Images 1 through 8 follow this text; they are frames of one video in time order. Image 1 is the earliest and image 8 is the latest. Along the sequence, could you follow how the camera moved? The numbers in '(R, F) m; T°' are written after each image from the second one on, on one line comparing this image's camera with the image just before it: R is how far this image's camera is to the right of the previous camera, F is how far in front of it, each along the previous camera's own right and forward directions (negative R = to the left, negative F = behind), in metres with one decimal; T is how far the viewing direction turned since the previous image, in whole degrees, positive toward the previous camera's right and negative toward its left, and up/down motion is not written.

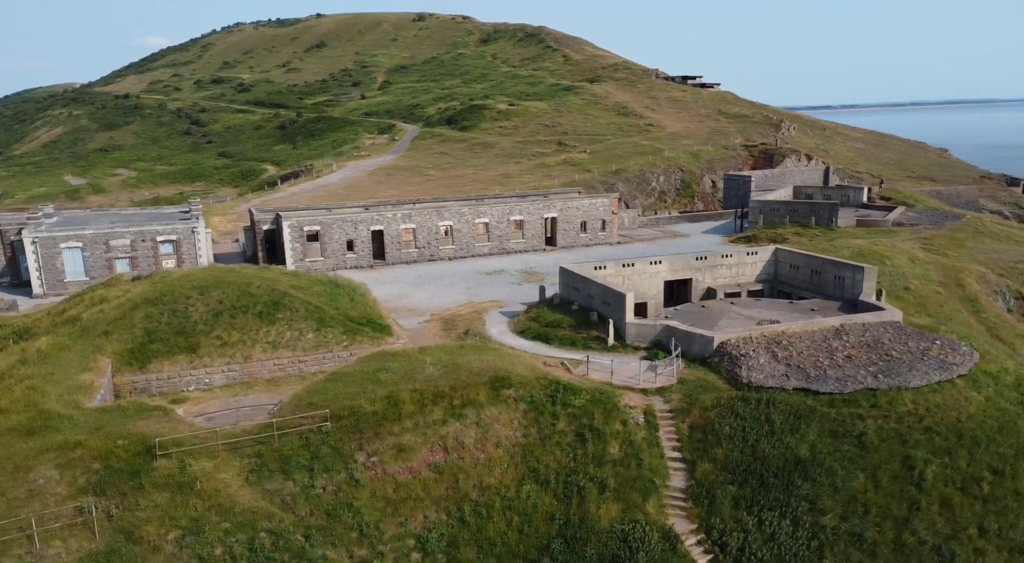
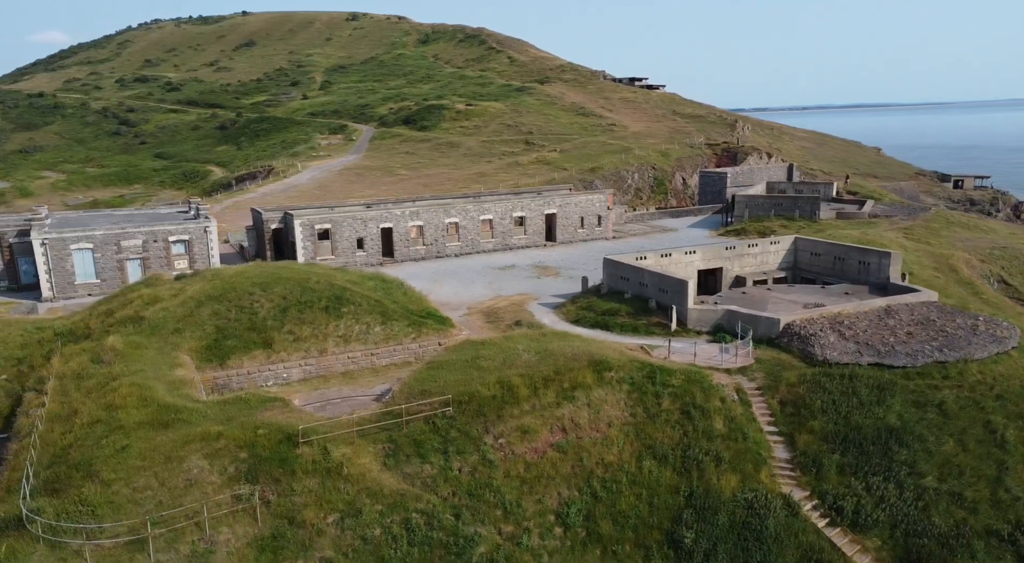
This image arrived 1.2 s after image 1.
(-4.3, -0.5) m; +5°
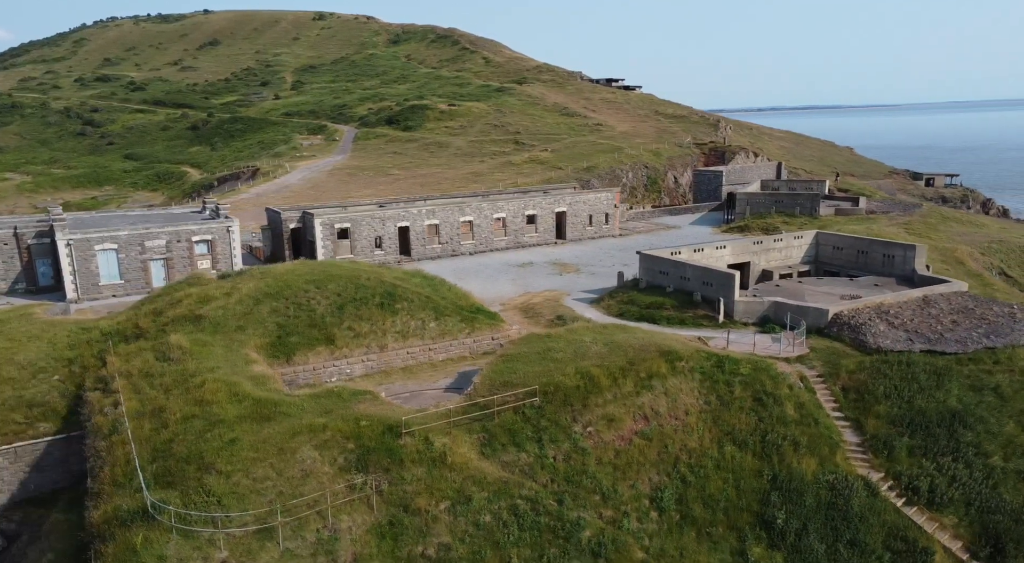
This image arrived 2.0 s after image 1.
(-2.9, -0.4) m; +2°
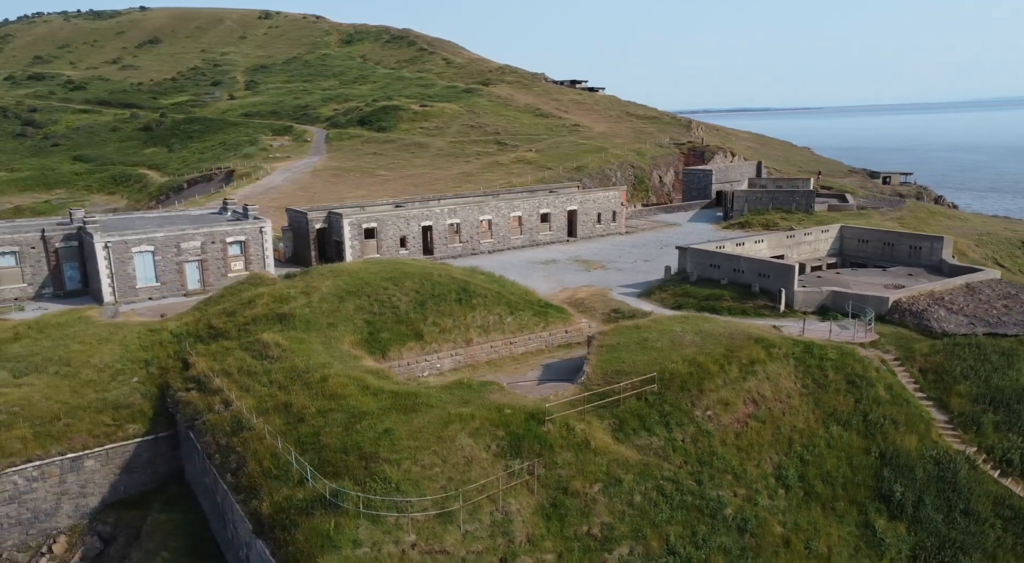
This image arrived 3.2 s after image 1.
(-4.3, -0.5) m; +4°
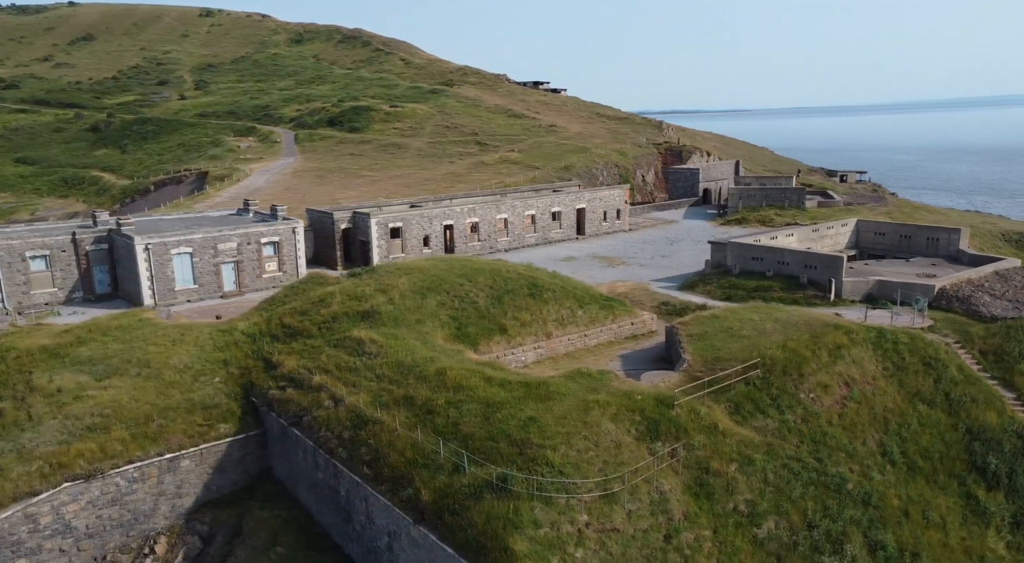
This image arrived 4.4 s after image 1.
(-4.3, -0.5) m; +4°
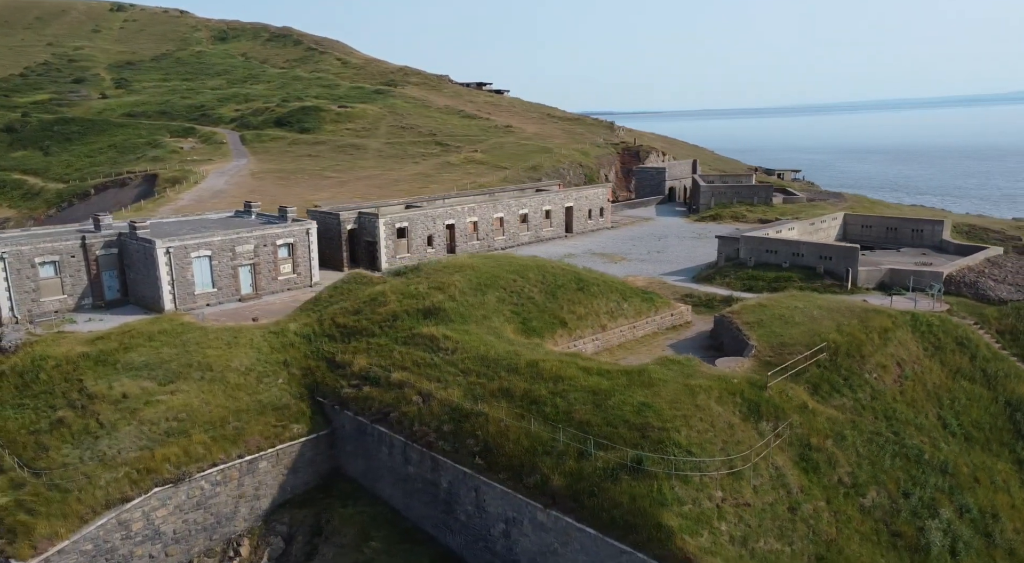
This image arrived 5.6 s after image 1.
(-4.3, -0.5) m; +5°
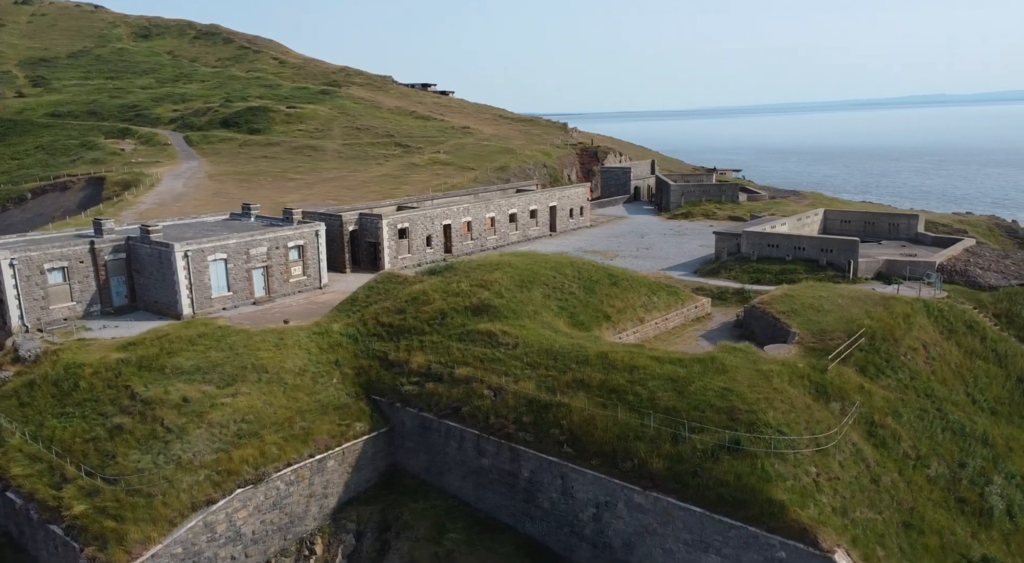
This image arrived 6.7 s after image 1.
(-3.9, -0.5) m; +5°
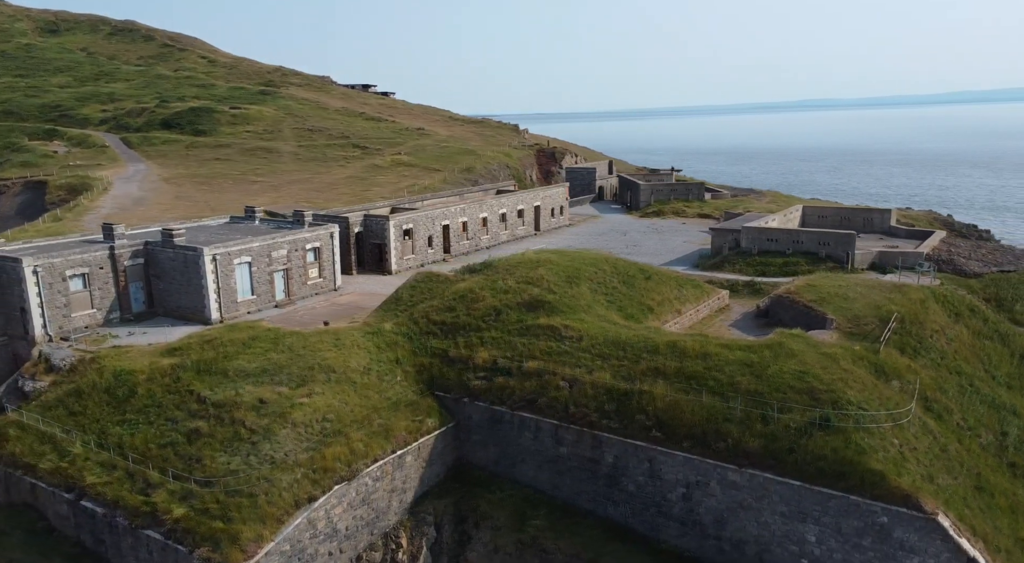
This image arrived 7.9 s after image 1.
(-4.3, -0.6) m; +5°
